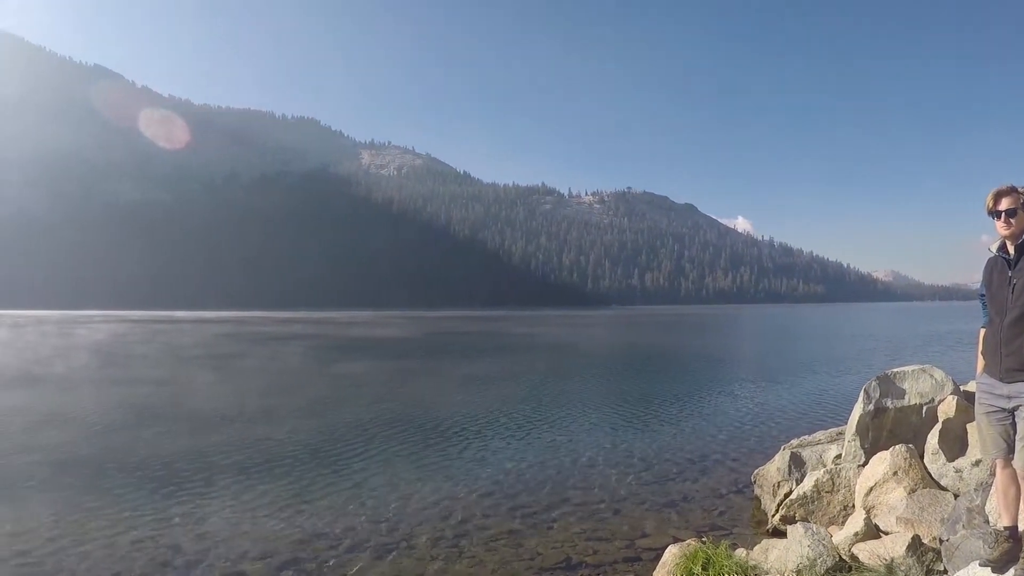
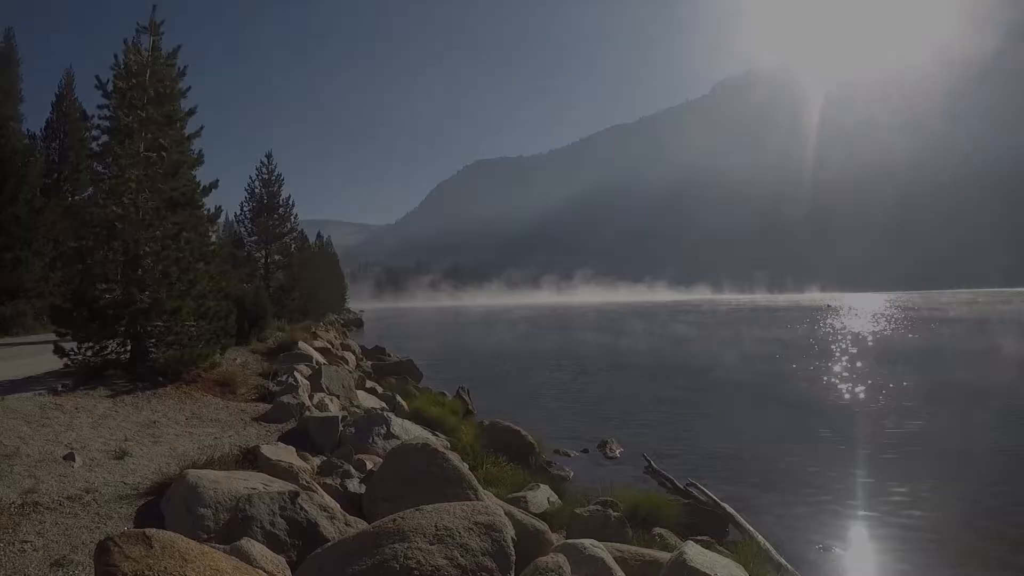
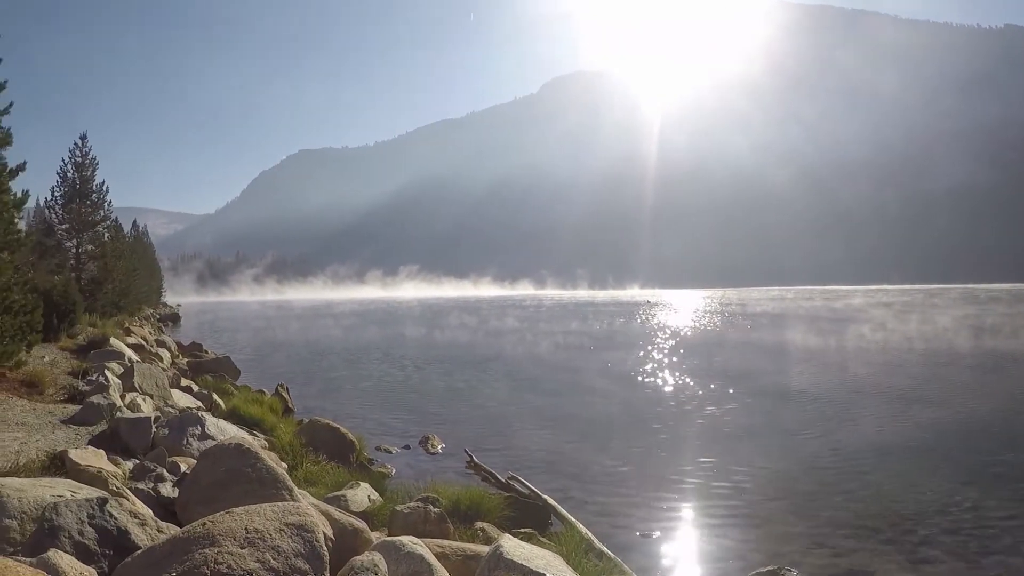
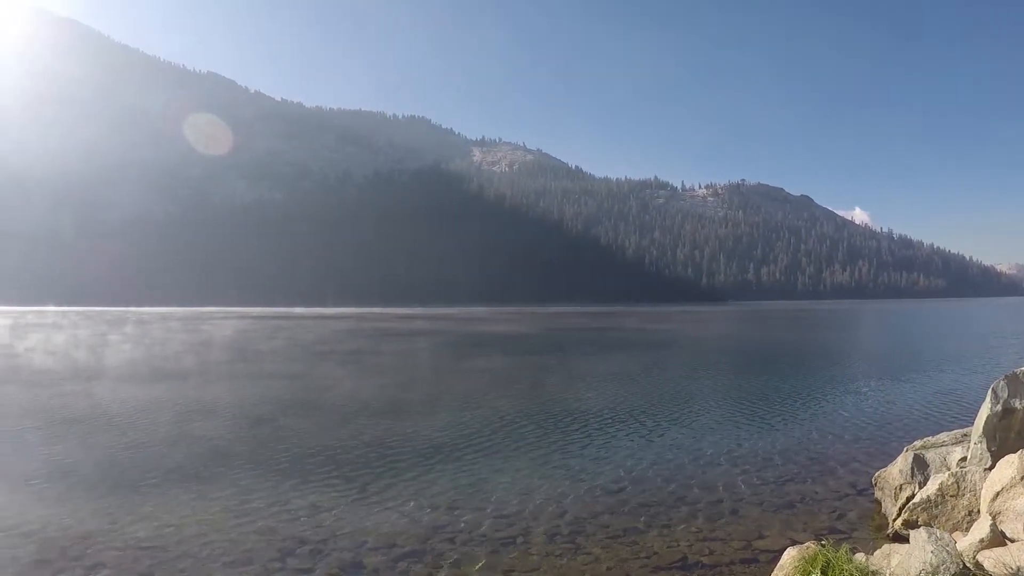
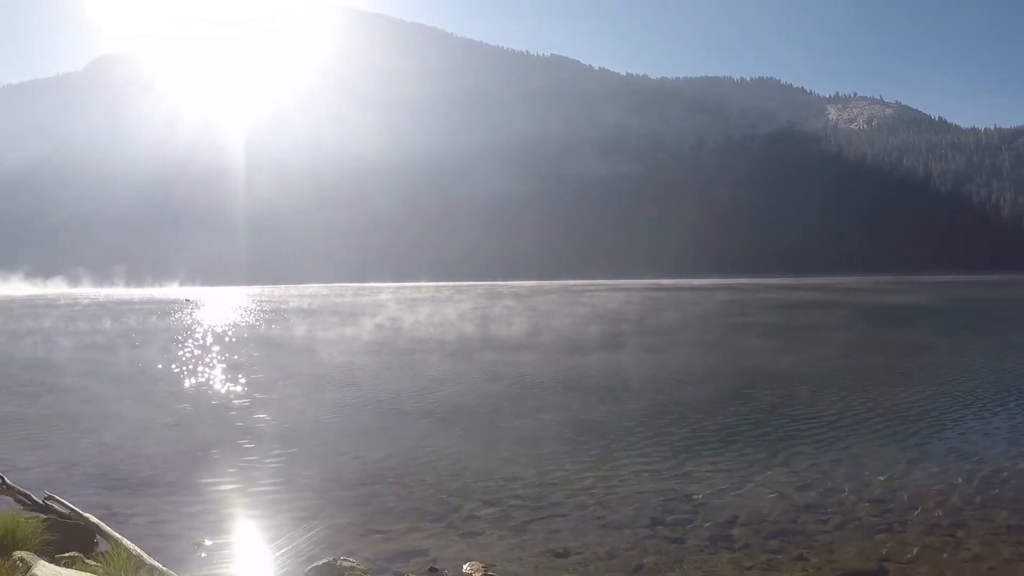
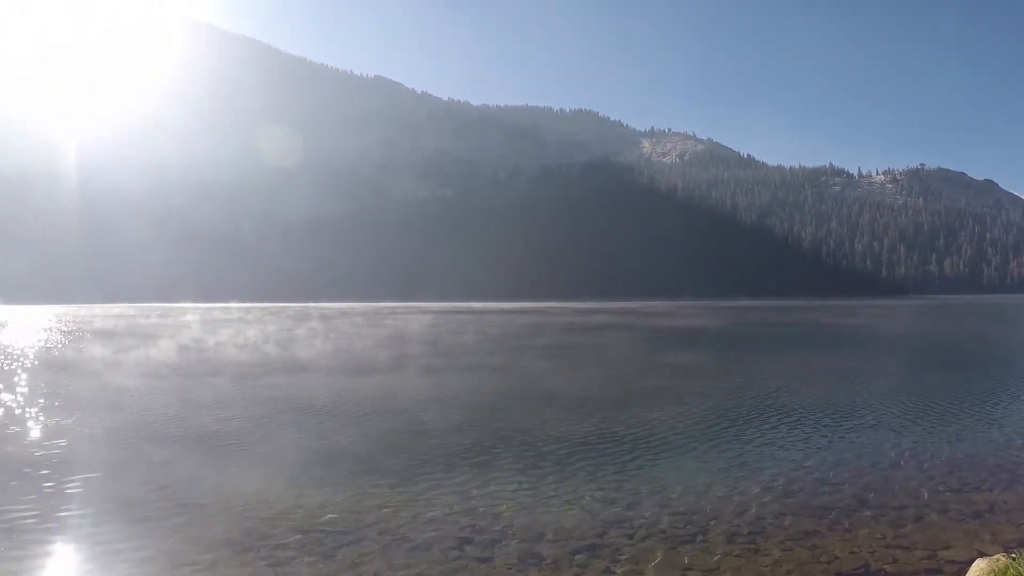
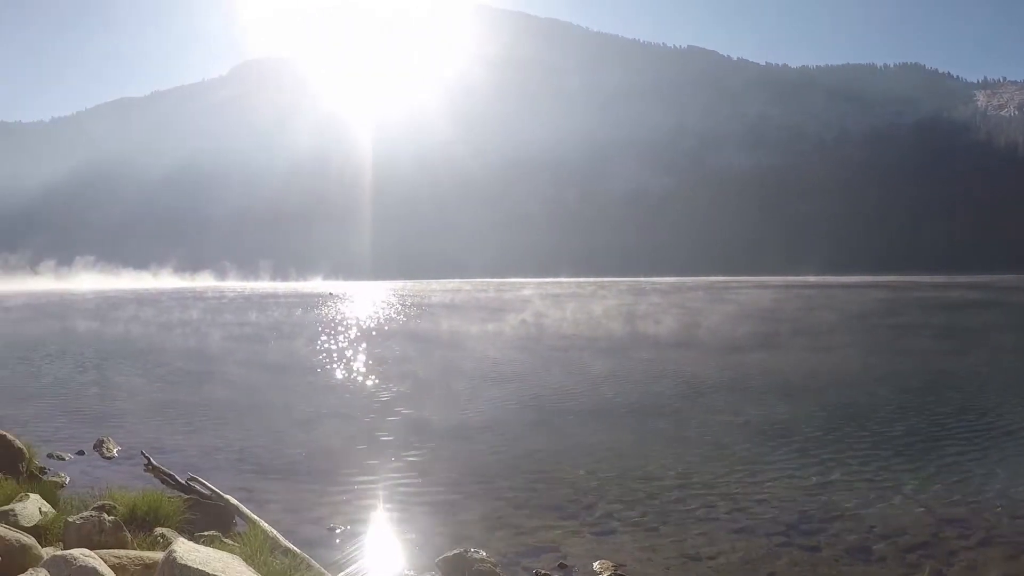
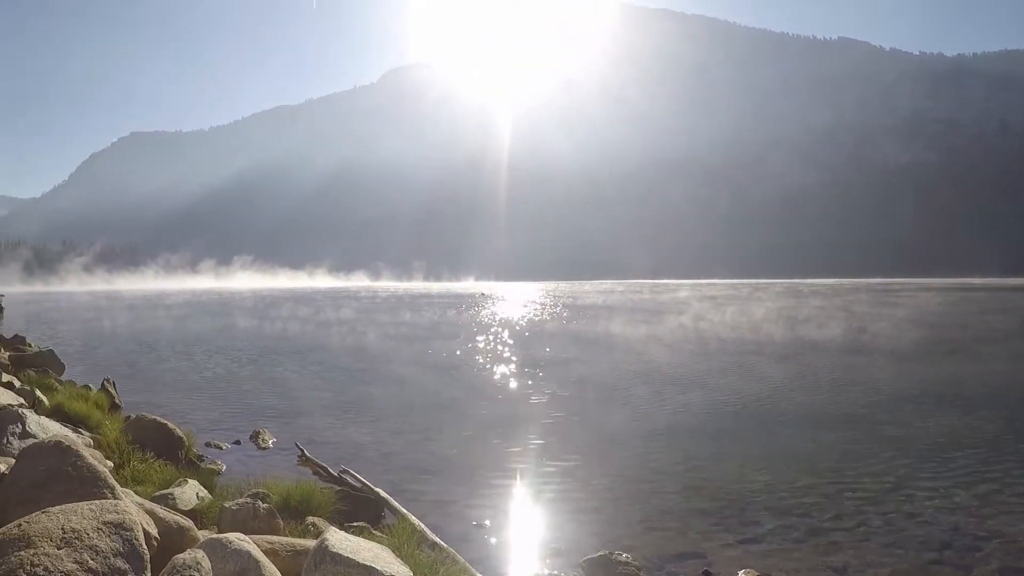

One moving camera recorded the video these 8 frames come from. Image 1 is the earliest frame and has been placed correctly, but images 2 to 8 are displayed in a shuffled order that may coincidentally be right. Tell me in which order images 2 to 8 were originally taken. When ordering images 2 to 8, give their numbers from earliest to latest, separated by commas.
4, 6, 5, 7, 8, 3, 2
